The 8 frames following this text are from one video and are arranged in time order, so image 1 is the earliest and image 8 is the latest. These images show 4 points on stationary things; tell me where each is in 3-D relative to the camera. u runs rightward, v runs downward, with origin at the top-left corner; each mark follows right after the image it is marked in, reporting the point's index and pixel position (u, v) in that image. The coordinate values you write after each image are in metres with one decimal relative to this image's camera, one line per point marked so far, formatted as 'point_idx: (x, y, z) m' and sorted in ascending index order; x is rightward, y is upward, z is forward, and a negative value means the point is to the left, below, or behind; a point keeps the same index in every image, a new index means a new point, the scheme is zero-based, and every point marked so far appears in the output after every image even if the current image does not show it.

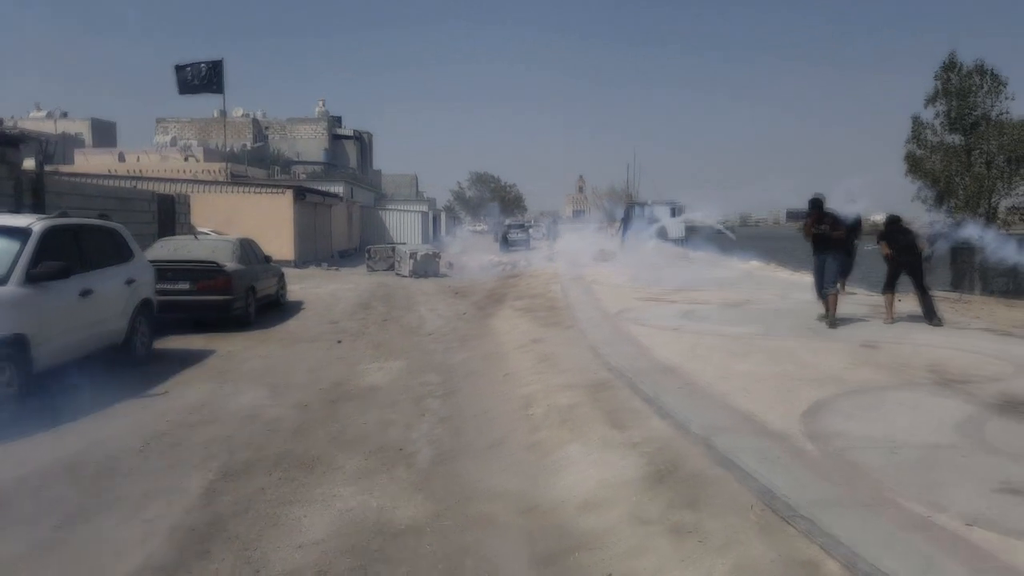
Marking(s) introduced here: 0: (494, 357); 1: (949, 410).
0: (-0.2, -0.7, +9.1) m
1: (+3.0, -0.8, +6.0) m
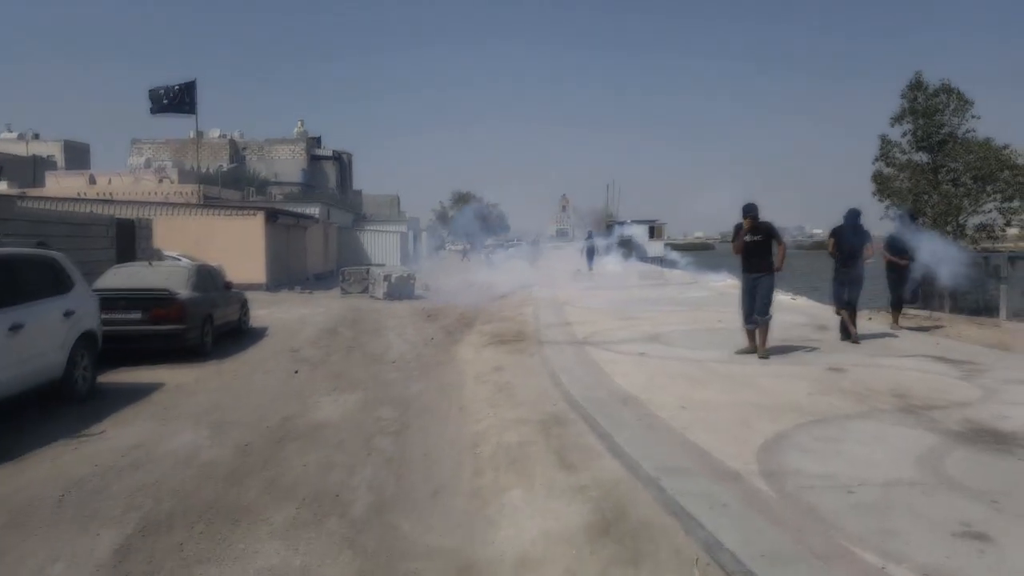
0: (-0.6, -1.0, +8.7) m
1: (+2.6, -1.0, +5.7) m
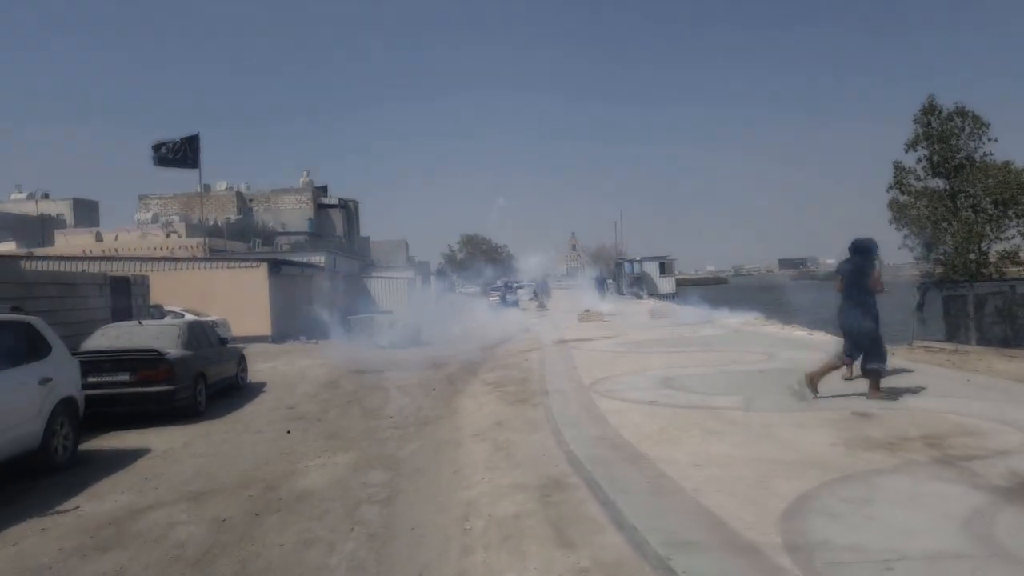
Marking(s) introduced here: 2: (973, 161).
0: (-0.6, -1.5, +8.2) m
1: (+2.6, -1.3, +5.1) m
2: (+7.9, +2.2, +14.8) m
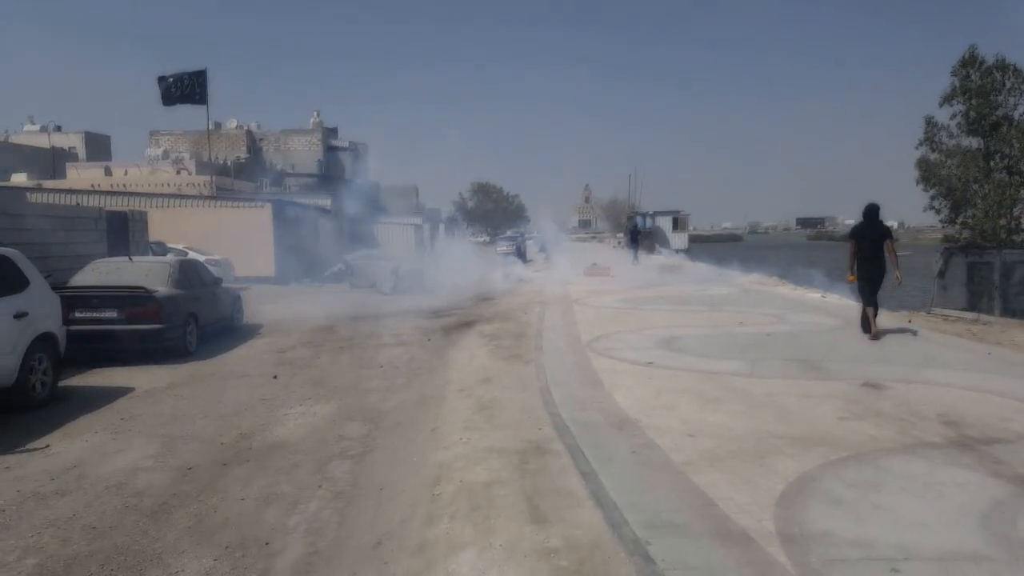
0: (-0.7, -1.0, +7.9) m
1: (+2.4, -1.1, +4.7) m
2: (+8.0, +2.7, +14.1) m
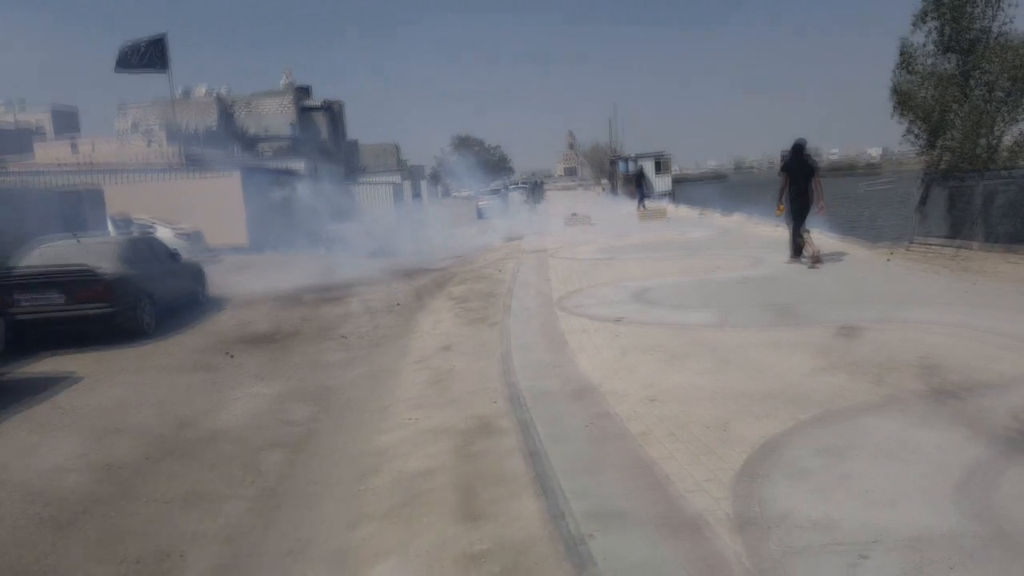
0: (-1.1, -0.7, +7.4) m
1: (+2.1, -0.8, +4.3) m
2: (+7.3, +3.9, +13.5) m
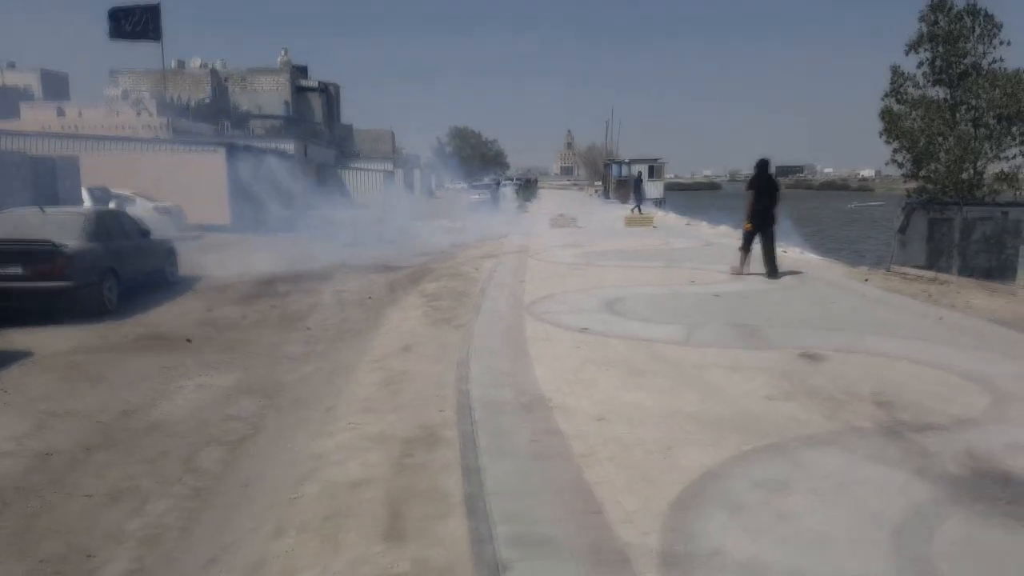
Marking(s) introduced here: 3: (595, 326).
0: (-1.4, -0.7, +7.3) m
1: (+1.8, -1.0, +4.2) m
2: (+7.2, +3.4, +13.5) m
3: (+0.9, -0.4, +8.9) m
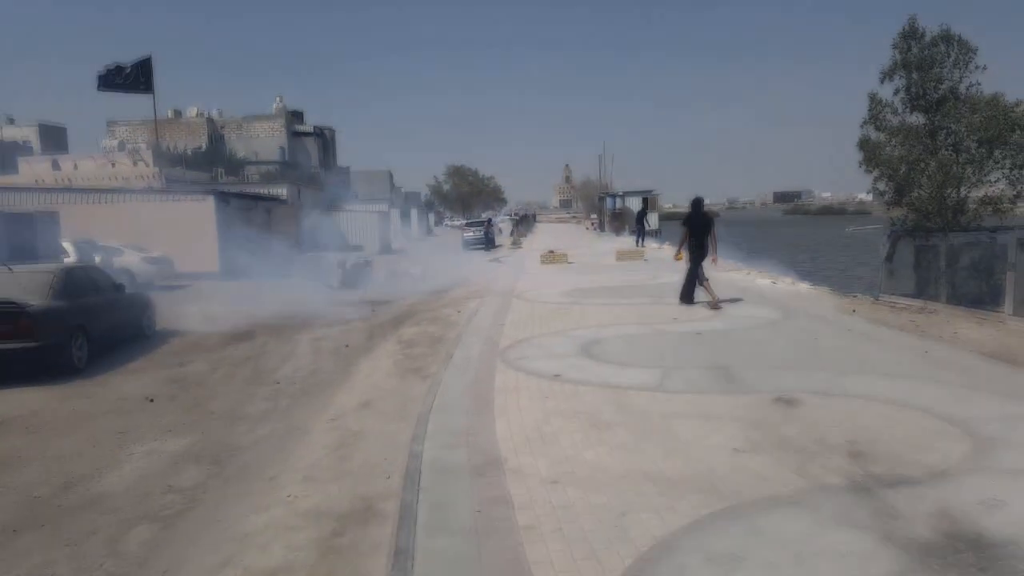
0: (-1.7, -1.2, +7.0) m
1: (+1.5, -1.2, +3.8) m
2: (+6.8, +3.0, +13.3) m
3: (+0.6, -0.8, +8.6) m
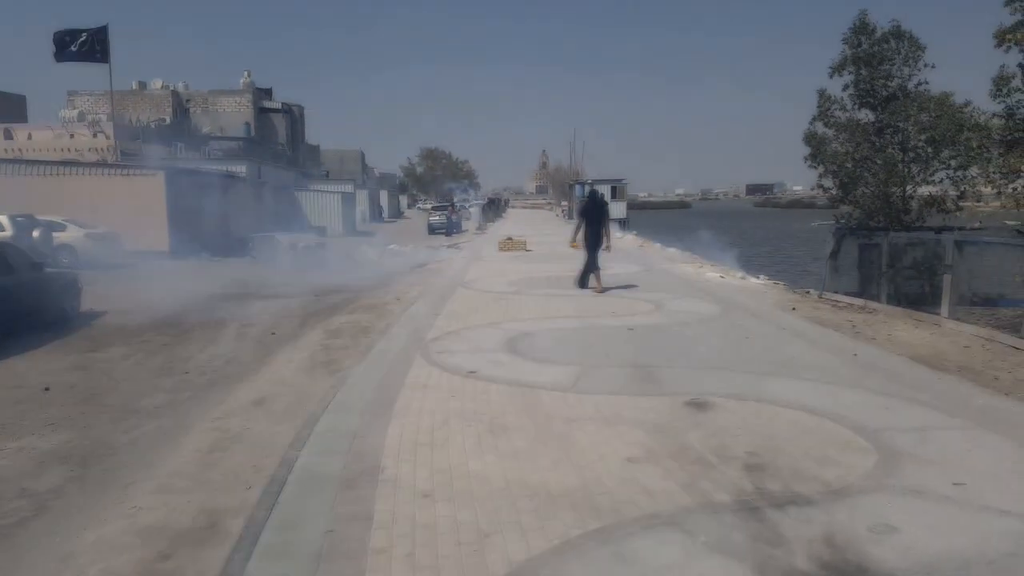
0: (-2.5, -1.1, +6.5) m
1: (+0.8, -1.3, +3.5) m
2: (+5.9, +3.0, +13.0) m
3: (-0.3, -0.8, +8.2) m
